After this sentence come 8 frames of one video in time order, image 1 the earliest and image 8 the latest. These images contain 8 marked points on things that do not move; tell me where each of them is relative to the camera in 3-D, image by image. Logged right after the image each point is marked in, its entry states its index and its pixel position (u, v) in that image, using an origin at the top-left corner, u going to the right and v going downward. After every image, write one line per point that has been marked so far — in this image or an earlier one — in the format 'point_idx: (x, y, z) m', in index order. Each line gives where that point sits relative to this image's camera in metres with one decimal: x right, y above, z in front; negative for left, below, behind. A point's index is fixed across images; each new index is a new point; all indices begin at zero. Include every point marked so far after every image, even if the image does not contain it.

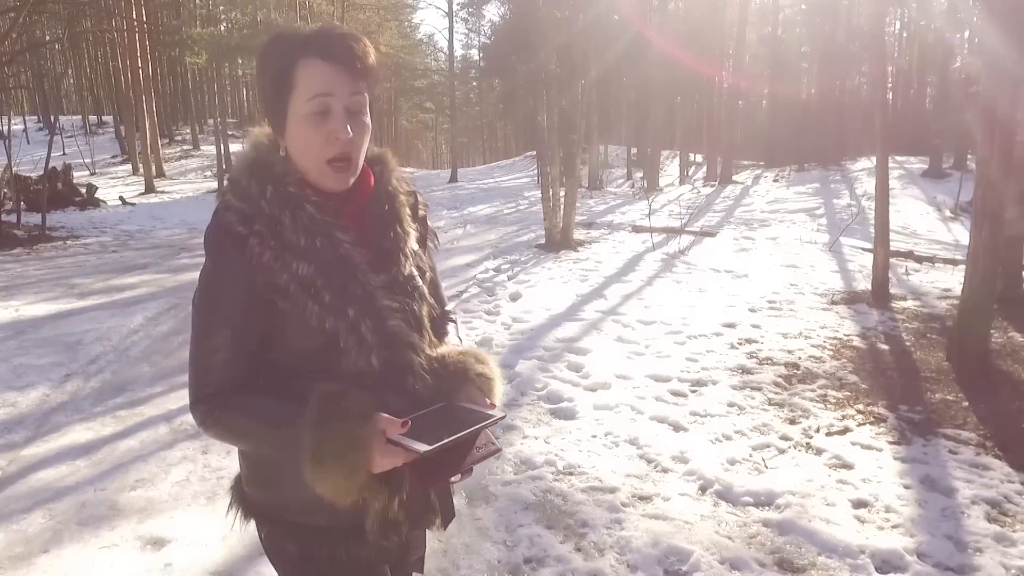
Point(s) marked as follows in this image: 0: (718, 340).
0: (+2.1, -0.5, +6.4) m
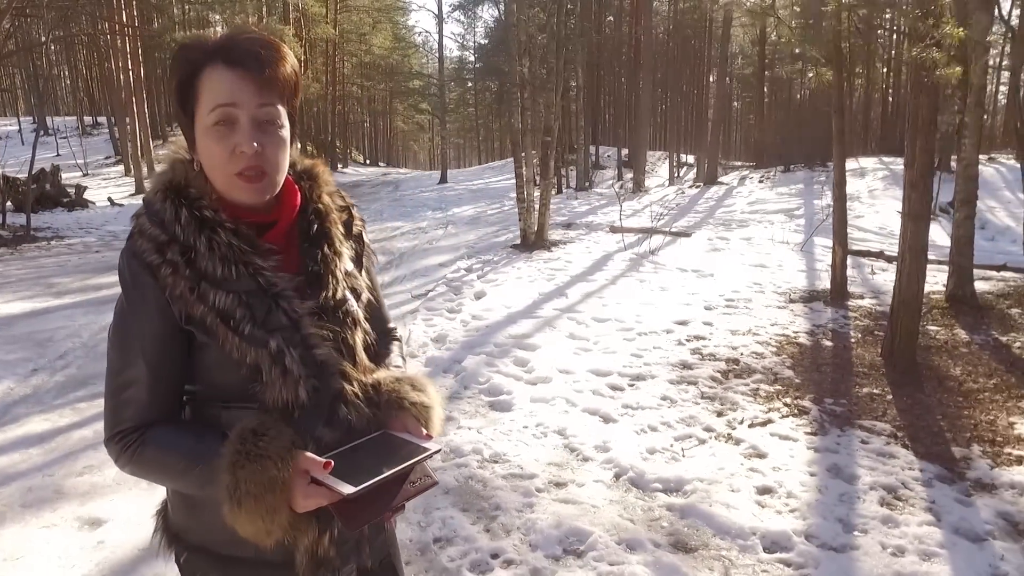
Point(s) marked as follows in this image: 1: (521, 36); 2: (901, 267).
0: (+1.6, -0.5, +6.7) m
1: (+0.2, +5.0, +12.7) m
2: (+3.4, +0.1, +5.5) m
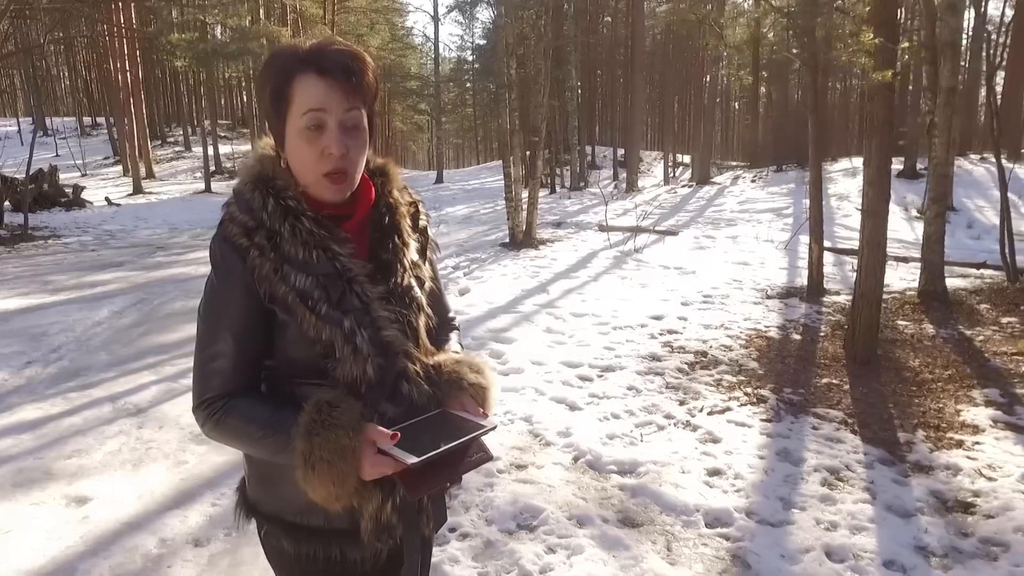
0: (+1.4, -0.5, +6.9) m
1: (0.0, +5.1, +12.9) m
2: (+3.2, +0.1, +5.7) m
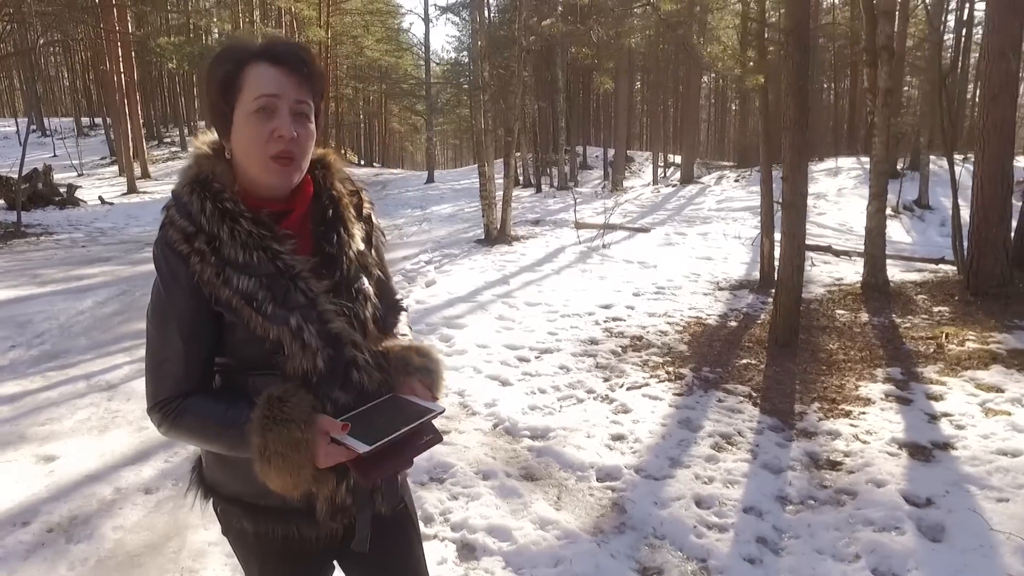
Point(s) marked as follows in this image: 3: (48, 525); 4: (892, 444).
0: (+0.9, -0.4, +7.4) m
1: (-0.6, +5.2, +13.4) m
2: (+2.7, +0.3, +6.2) m
3: (-2.5, -1.3, +3.4) m
4: (+2.7, -1.1, +4.4) m
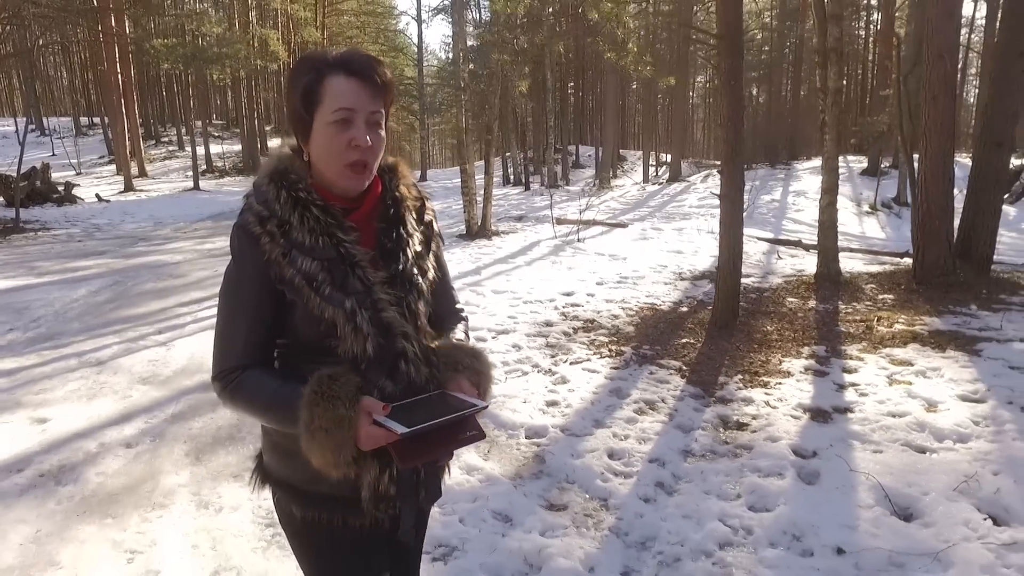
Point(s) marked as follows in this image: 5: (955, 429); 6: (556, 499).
0: (+0.4, -0.2, +7.9) m
1: (-1.0, +5.3, +13.9) m
2: (+2.2, +0.4, +6.7) m
3: (-2.9, -1.1, +4.0) m
4: (+2.2, -0.9, +5.0) m
5: (+3.1, -1.0, +4.5) m
6: (+0.3, -1.2, +3.8) m
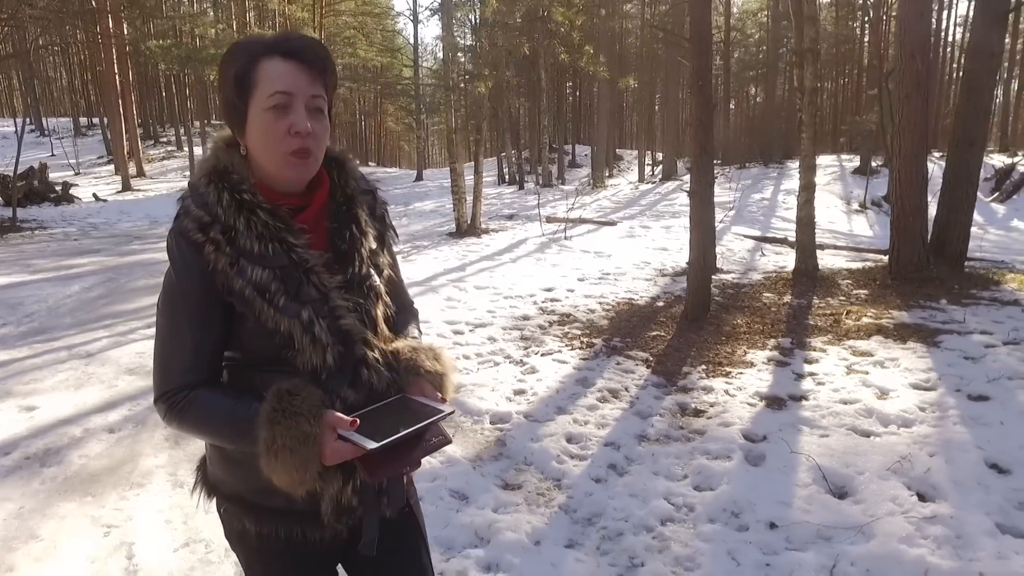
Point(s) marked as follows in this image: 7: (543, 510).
0: (+0.2, -0.2, +8.1) m
1: (-1.2, +5.4, +14.1) m
2: (+2.0, +0.5, +6.9) m
3: (-3.2, -1.1, +4.2) m
4: (+2.0, -0.9, +5.2) m
5: (+2.9, -0.9, +4.7) m
6: (0.0, -1.2, +4.0) m
7: (+0.2, -1.3, +3.7) m
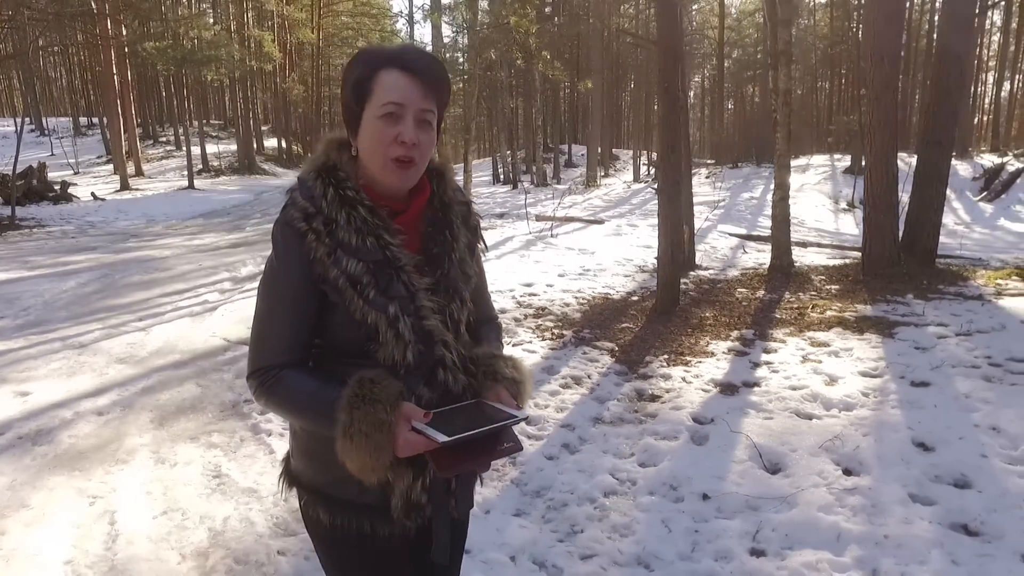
0: (-0.1, -0.1, +8.4) m
1: (-1.5, +5.5, +14.4) m
2: (+1.7, +0.5, +7.2) m
3: (-3.5, -1.0, +4.5) m
4: (+1.7, -0.8, +5.5) m
5: (+2.6, -0.9, +5.0) m
6: (-0.3, -1.1, +4.3) m
7: (-0.1, -1.2, +4.0) m
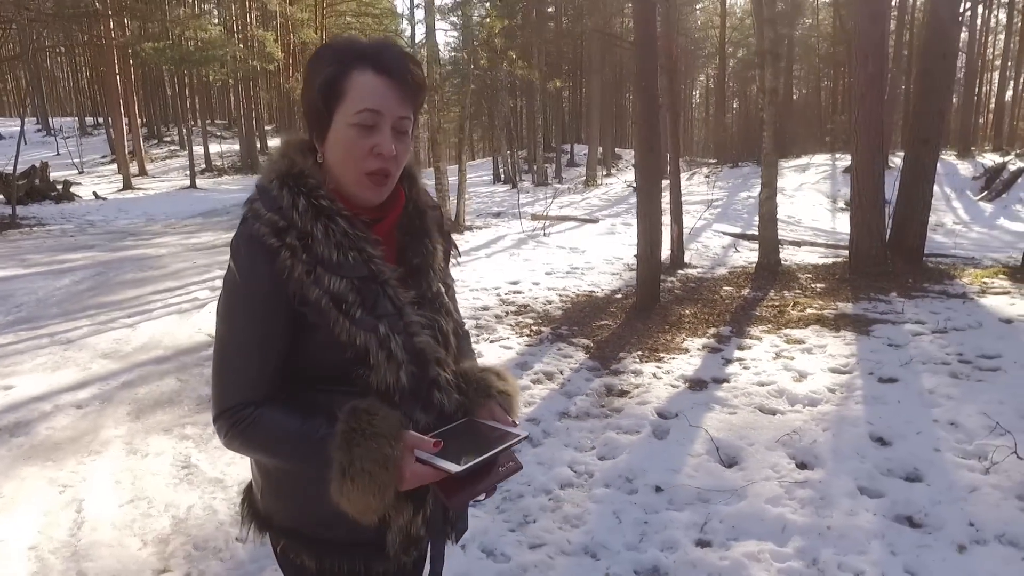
0: (-0.3, -0.1, +8.5) m
1: (-1.6, +5.5, +14.5) m
2: (+1.5, +0.6, +7.3) m
3: (-3.7, -1.0, +4.6) m
4: (+1.5, -0.8, +5.5) m
5: (+2.4, -0.9, +5.1) m
6: (-0.5, -1.1, +4.4) m
7: (-0.4, -1.2, +4.0) m
